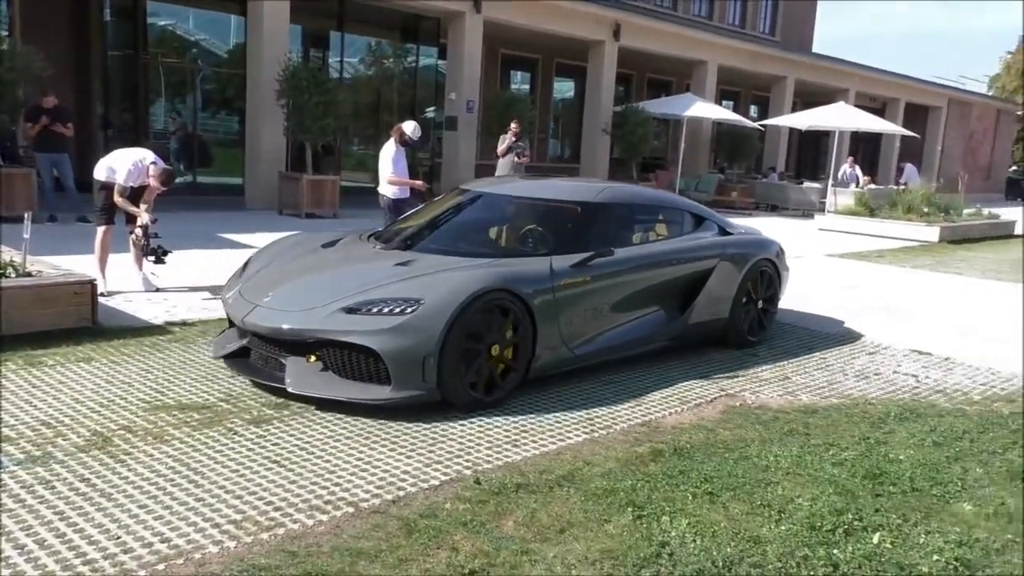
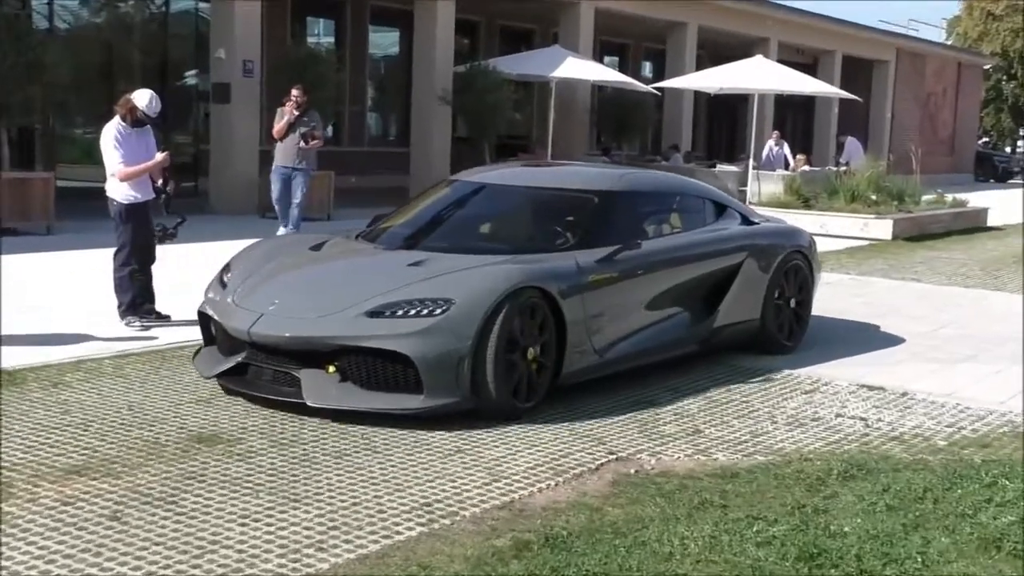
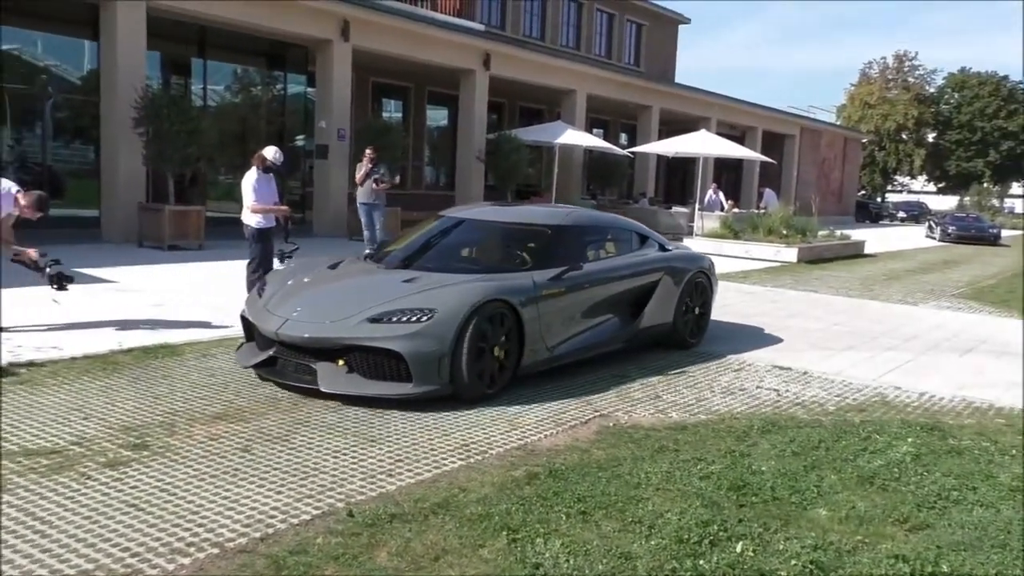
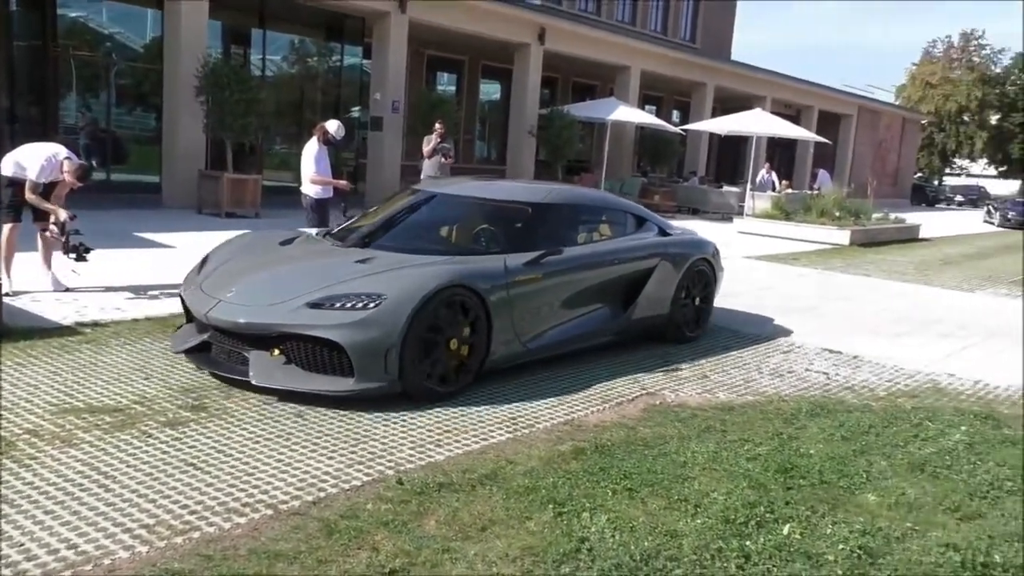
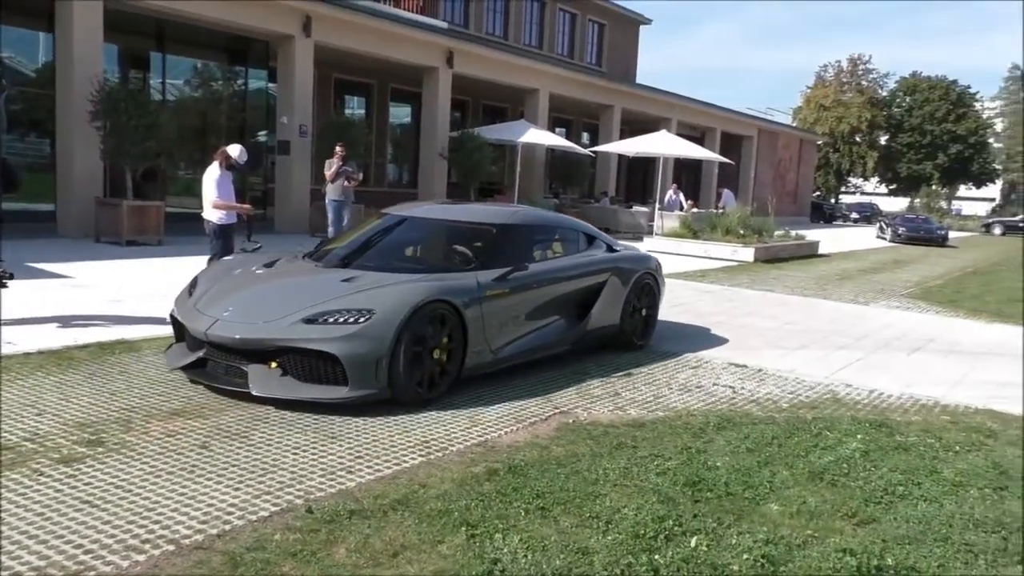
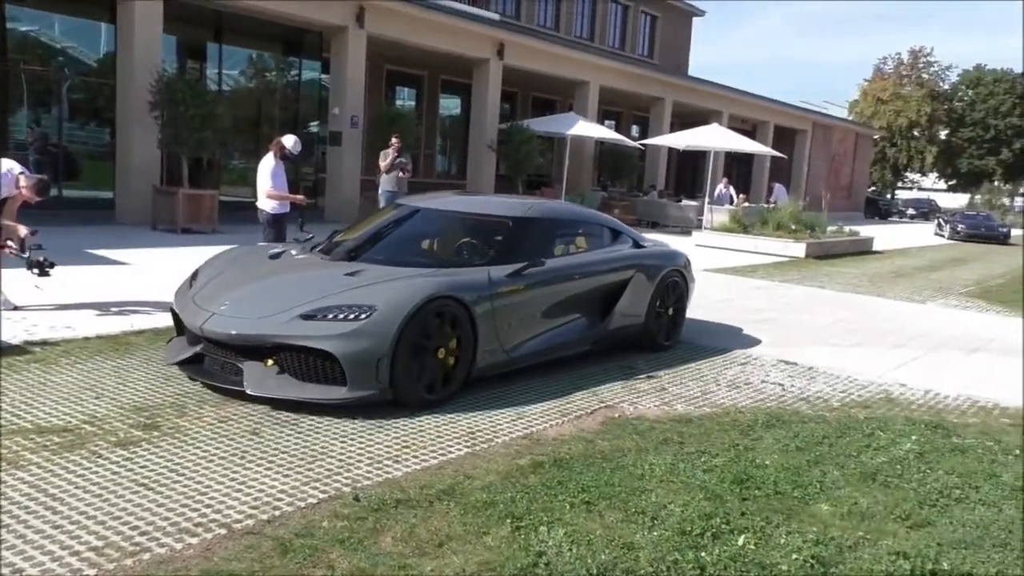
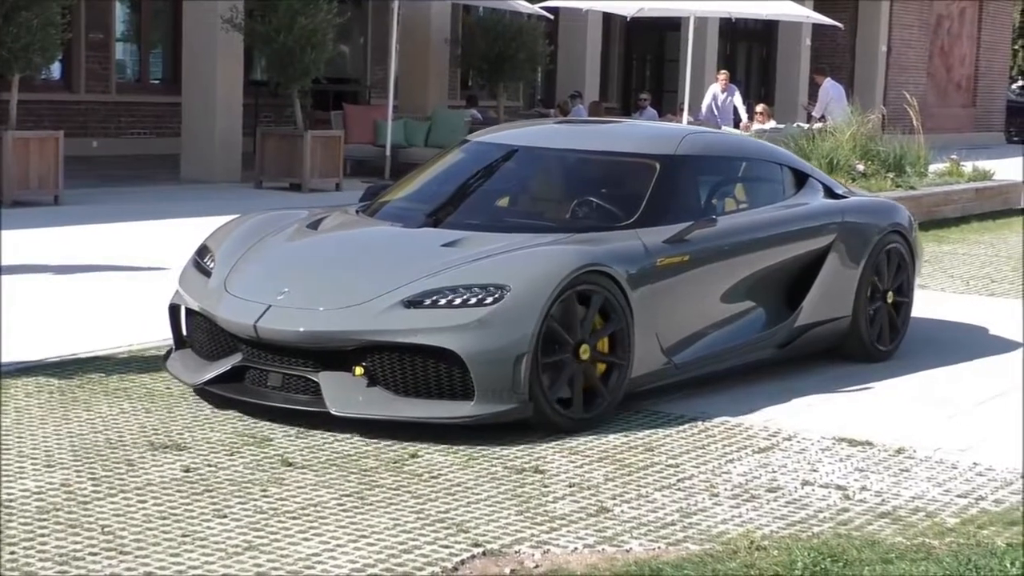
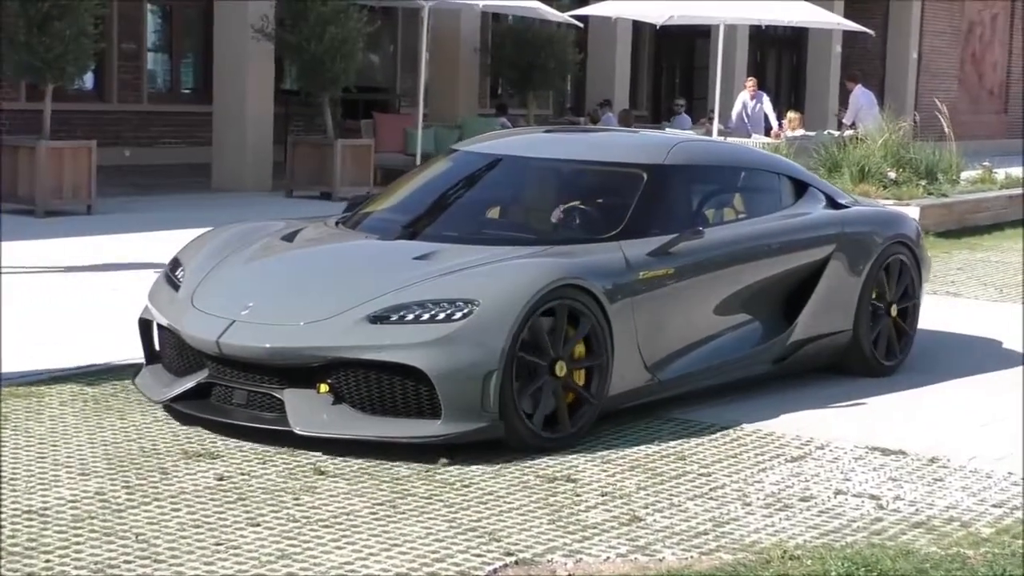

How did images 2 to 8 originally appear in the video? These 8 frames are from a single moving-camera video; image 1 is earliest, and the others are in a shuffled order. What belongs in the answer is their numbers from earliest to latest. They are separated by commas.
4, 6, 5, 3, 2, 8, 7
